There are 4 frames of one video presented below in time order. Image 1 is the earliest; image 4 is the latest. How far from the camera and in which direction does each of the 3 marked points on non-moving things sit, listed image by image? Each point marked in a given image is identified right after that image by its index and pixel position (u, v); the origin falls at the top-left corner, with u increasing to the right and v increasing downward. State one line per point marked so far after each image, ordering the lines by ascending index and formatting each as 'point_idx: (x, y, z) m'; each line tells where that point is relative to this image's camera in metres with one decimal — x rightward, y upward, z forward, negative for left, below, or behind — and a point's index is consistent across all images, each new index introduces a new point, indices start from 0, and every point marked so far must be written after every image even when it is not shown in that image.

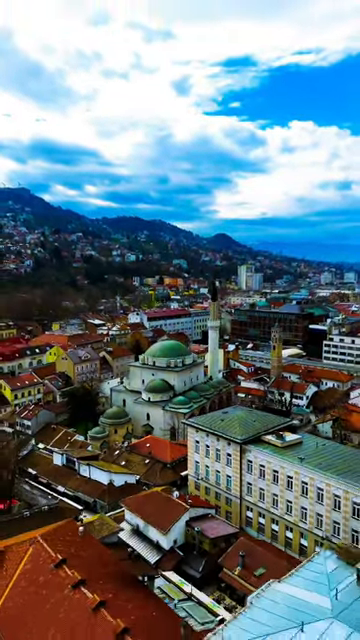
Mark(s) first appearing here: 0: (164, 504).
0: (-0.6, -7.1, +18.4) m
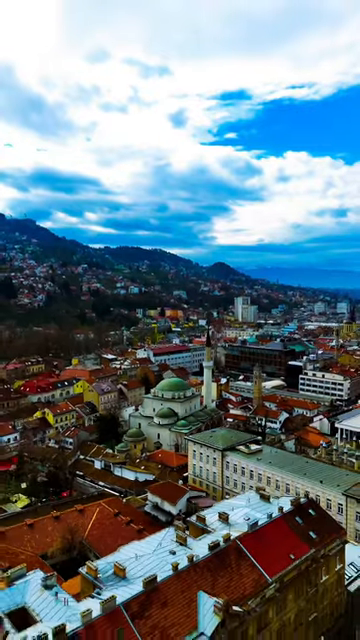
0: (-0.4, -10.4, +29.3) m
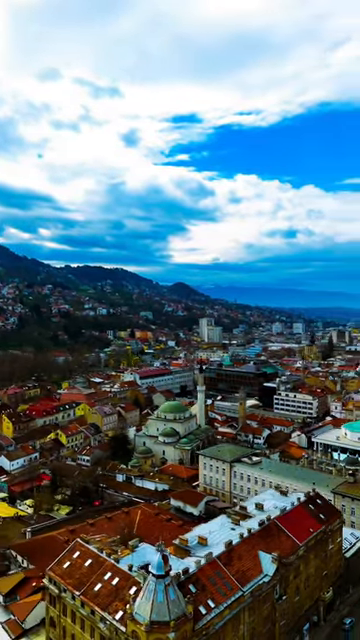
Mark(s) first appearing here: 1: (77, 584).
0: (+1.0, -13.2, +36.0) m
1: (-4.0, -10.2, +18.3) m
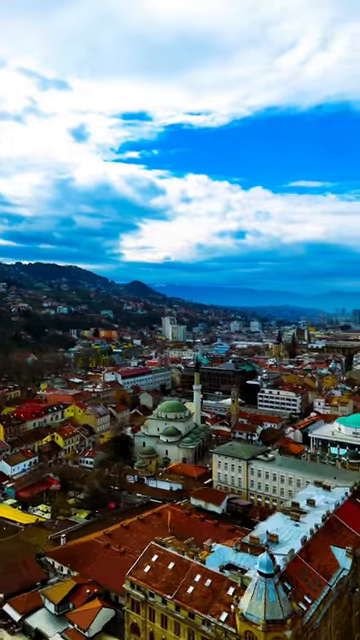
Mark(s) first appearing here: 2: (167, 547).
0: (+2.6, -13.2, +36.1) m
1: (-0.5, -10.2, +18.0) m
2: (-0.6, -9.6, +20.0) m
